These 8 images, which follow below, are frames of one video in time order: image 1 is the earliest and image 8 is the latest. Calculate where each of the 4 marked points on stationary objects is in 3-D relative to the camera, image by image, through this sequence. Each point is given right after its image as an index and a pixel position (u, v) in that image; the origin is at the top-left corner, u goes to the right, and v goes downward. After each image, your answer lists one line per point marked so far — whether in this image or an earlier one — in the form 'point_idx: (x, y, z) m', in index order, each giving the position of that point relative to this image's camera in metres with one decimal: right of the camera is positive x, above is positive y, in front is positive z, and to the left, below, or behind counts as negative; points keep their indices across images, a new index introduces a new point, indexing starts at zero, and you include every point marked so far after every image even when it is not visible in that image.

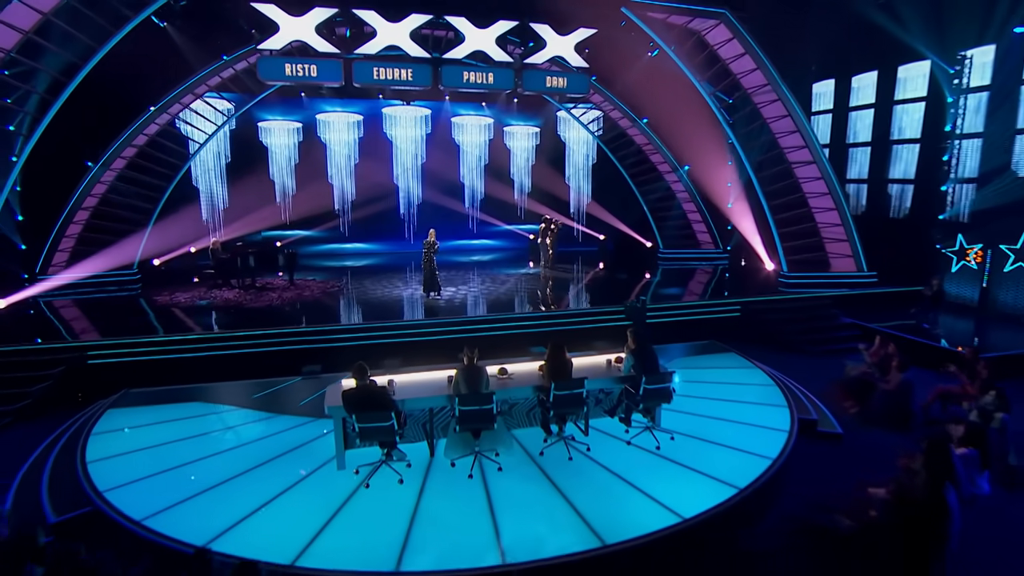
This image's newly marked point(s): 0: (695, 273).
0: (+4.1, +0.3, +16.6) m
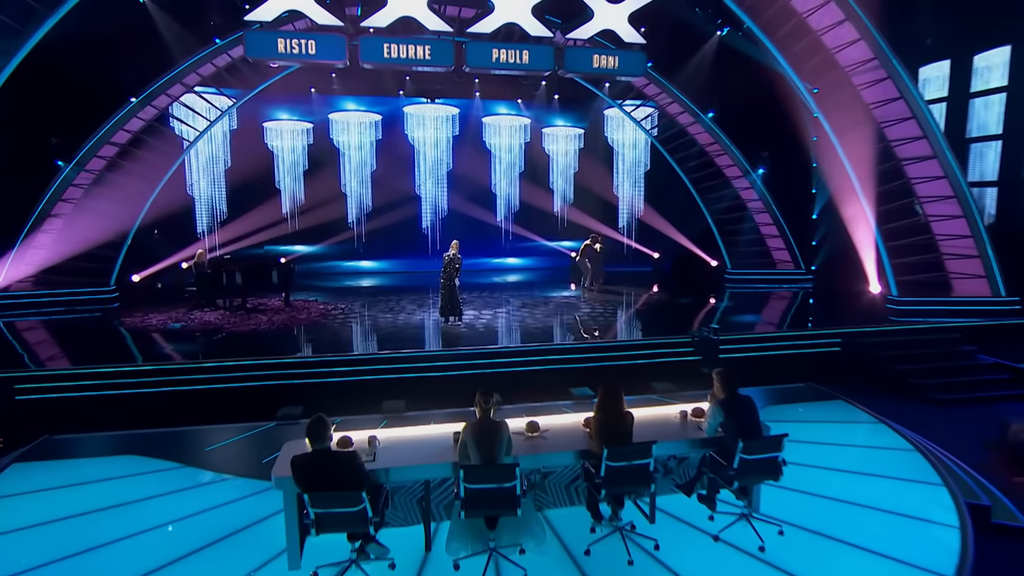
0: (+4.8, -0.2, +13.7) m
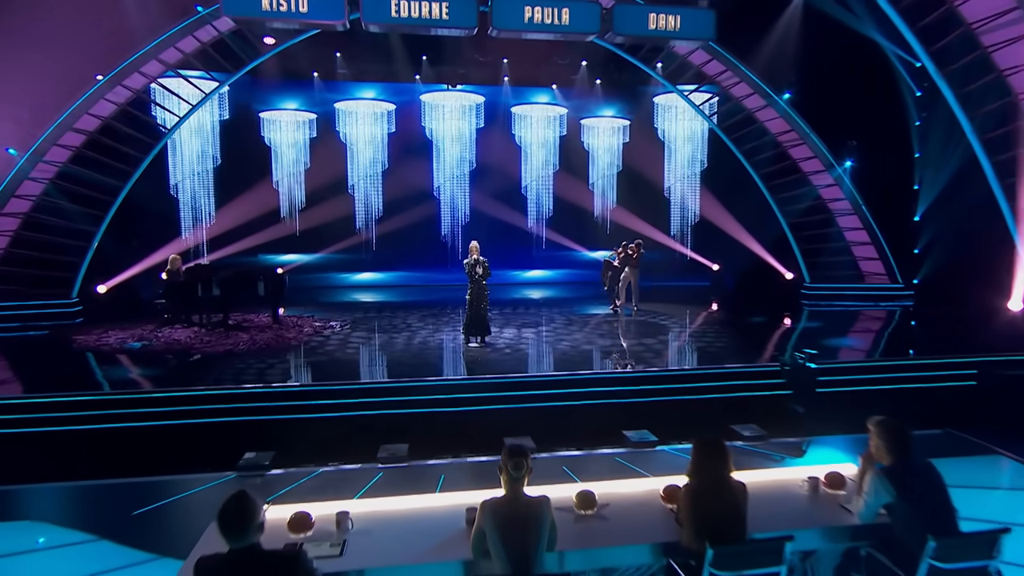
0: (+5.3, -0.5, +11.2) m
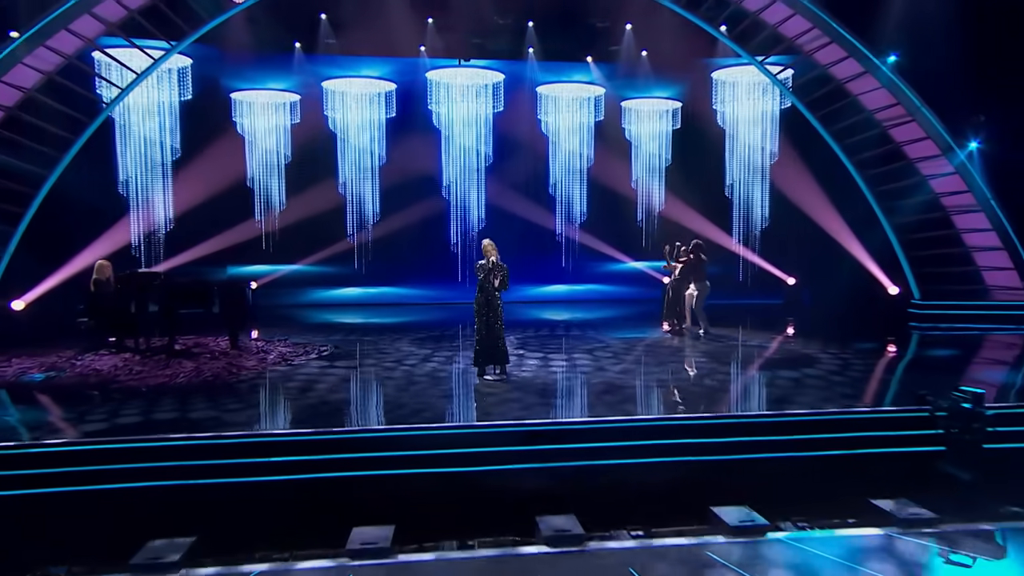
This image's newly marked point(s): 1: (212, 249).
0: (+5.6, -0.7, +8.6) m
1: (-4.4, +0.5, +11.1) m
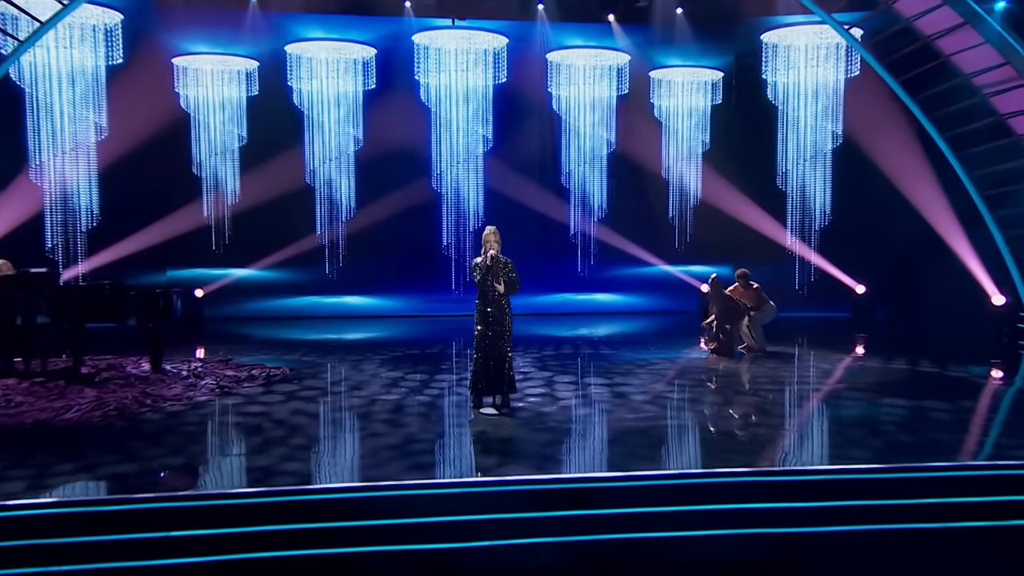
0: (+5.7, -0.7, +6.6) m
1: (-4.3, +0.4, +9.1) m
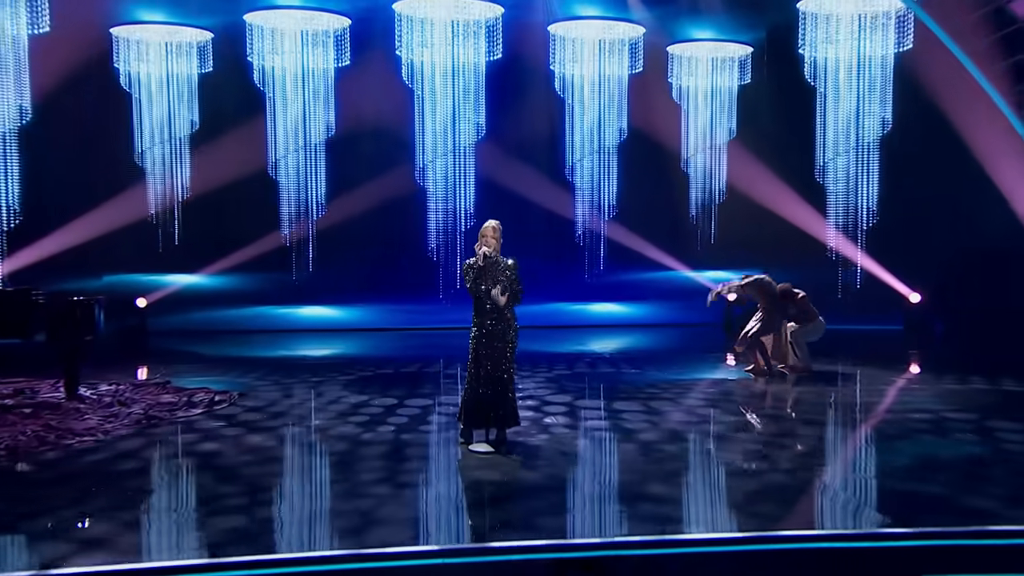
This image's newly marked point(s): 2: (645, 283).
0: (+5.7, -0.8, +5.5) m
1: (-4.4, +0.3, +7.8) m
2: (+1.4, +0.1, +8.4) m
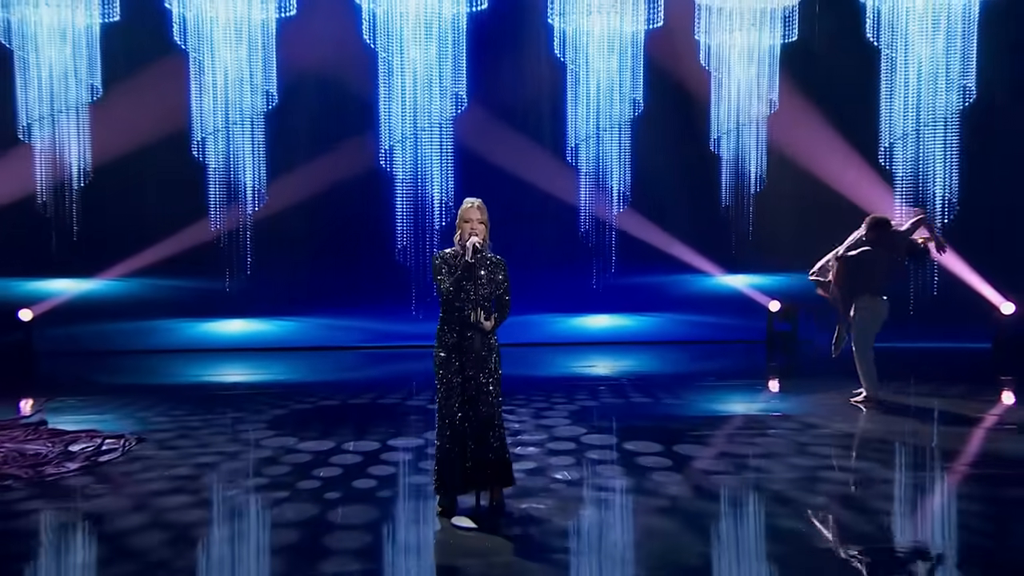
0: (+5.6, -0.8, +4.1) m
1: (-4.5, +0.3, +6.1) m
2: (+1.3, 0.0, +6.9) m
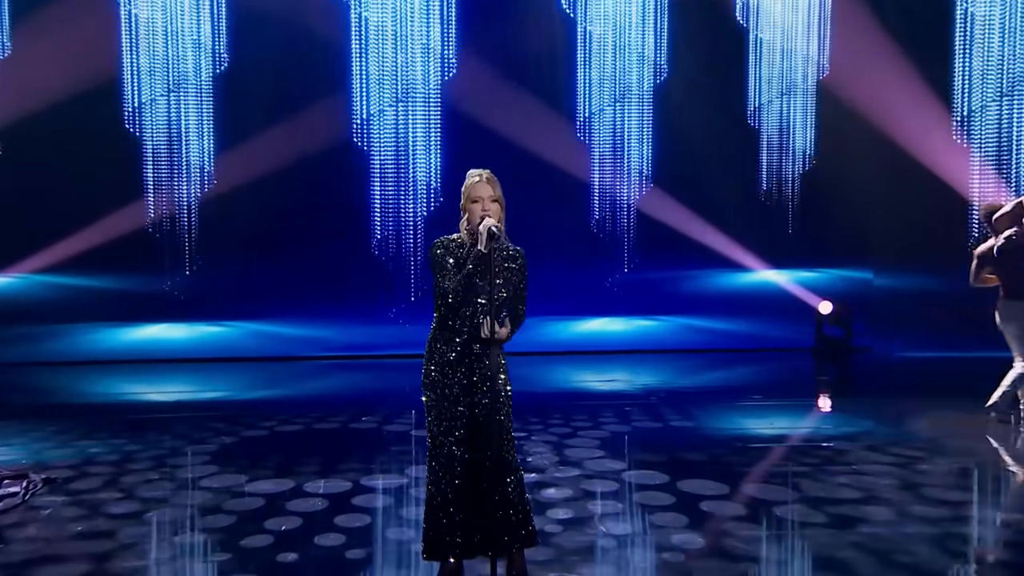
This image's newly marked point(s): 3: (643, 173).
0: (+5.7, -0.8, +3.3) m
1: (-4.5, +0.3, +4.9) m
2: (+1.3, 0.0, +5.9) m
3: (+0.9, +0.8, +5.6) m
